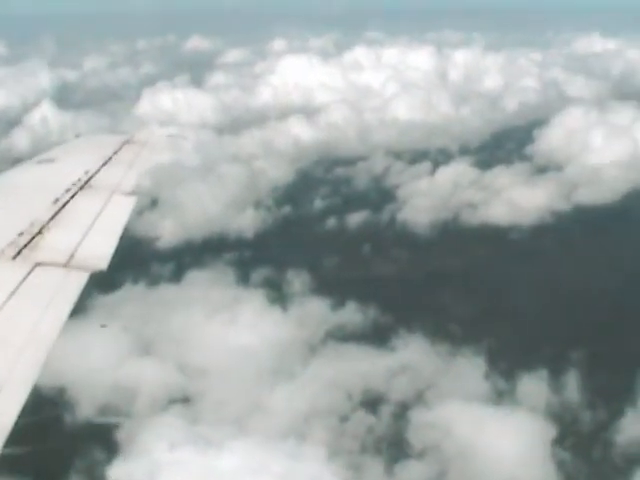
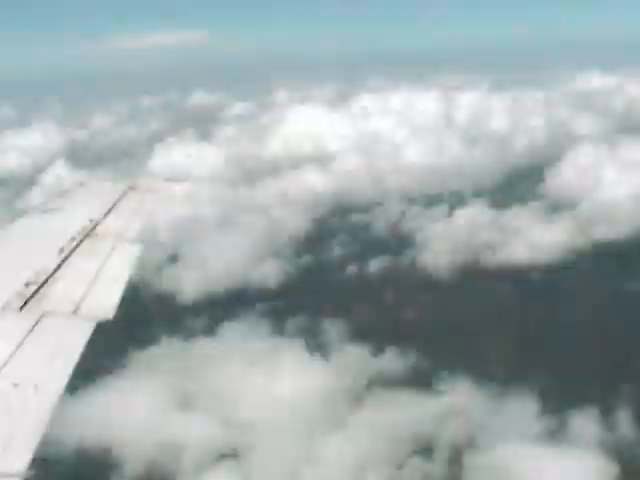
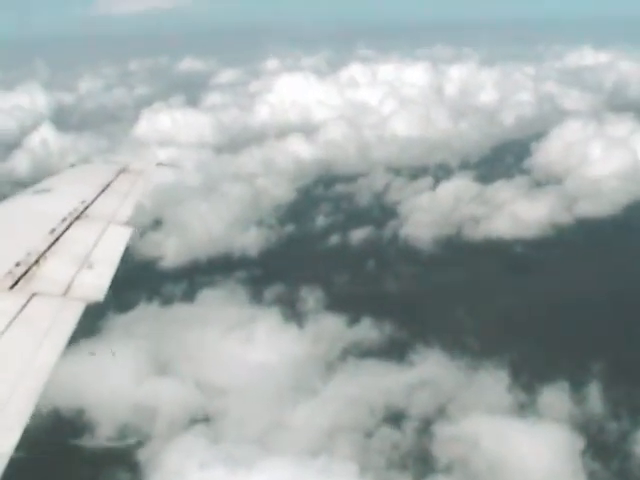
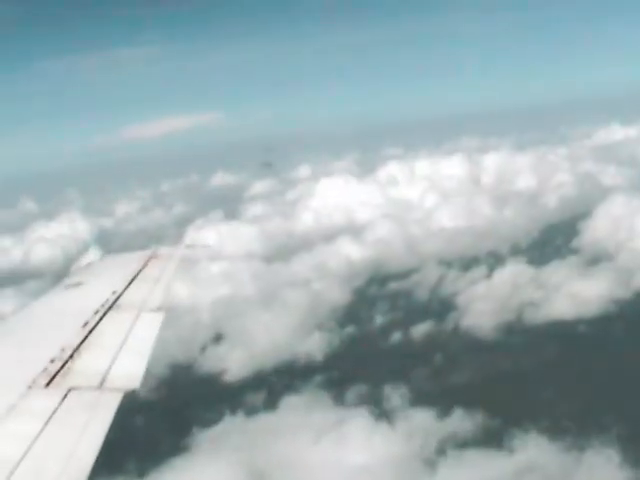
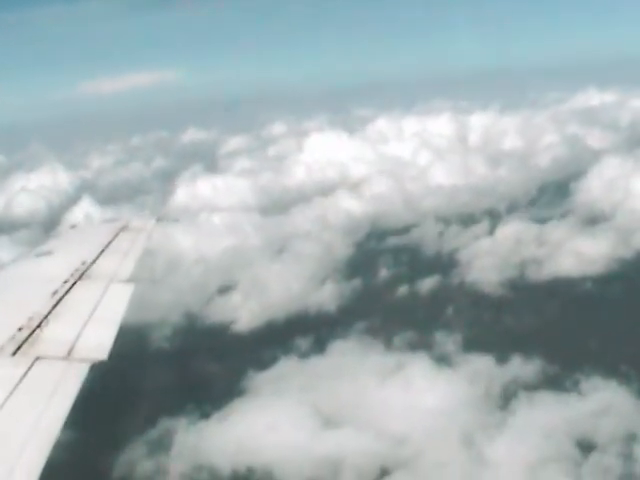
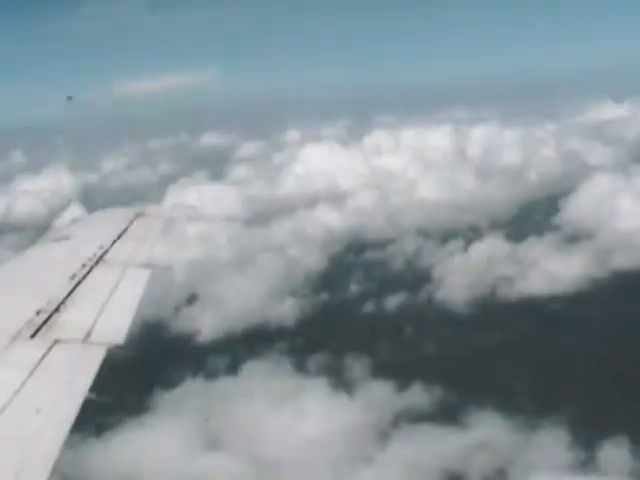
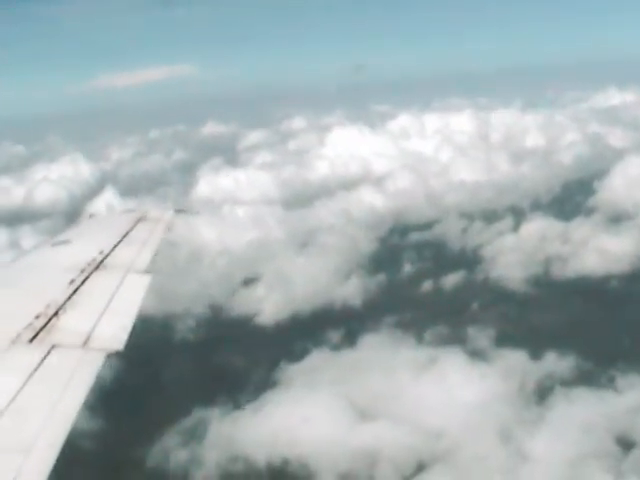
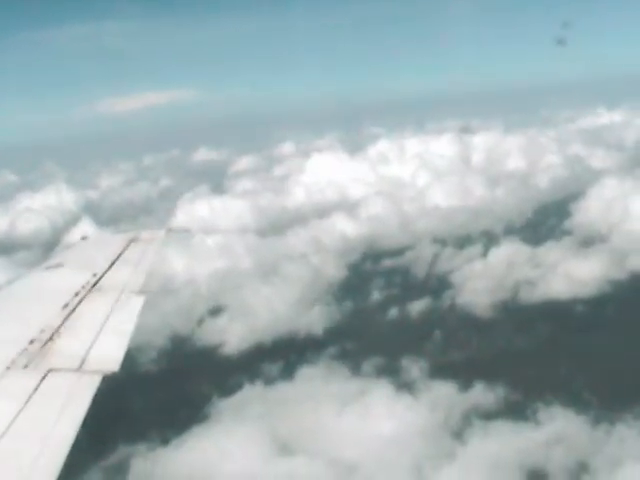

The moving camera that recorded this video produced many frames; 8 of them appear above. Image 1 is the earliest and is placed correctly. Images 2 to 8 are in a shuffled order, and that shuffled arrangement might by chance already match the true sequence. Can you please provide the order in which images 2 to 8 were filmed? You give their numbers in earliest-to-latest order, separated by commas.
3, 2, 6, 4, 8, 5, 7
